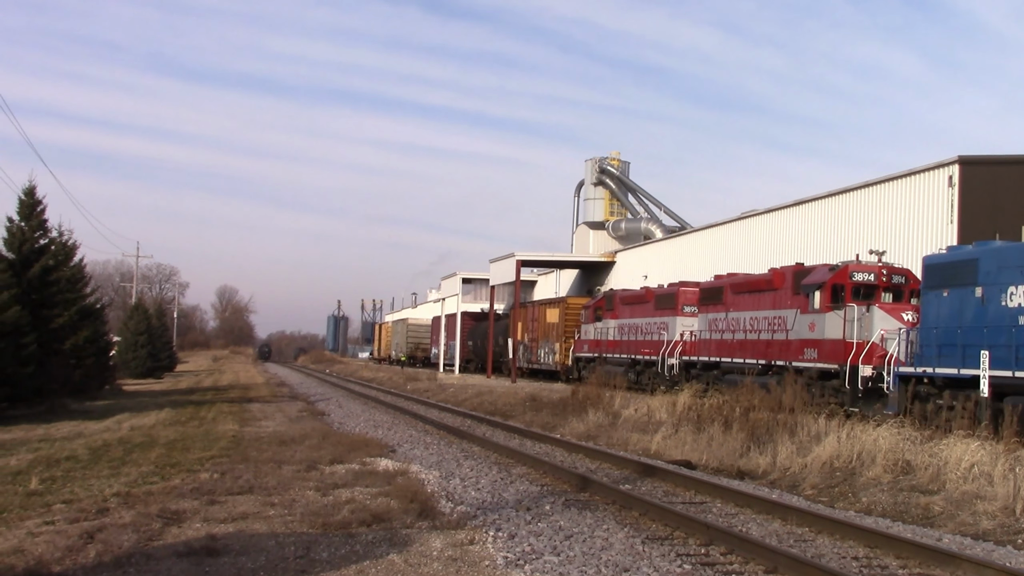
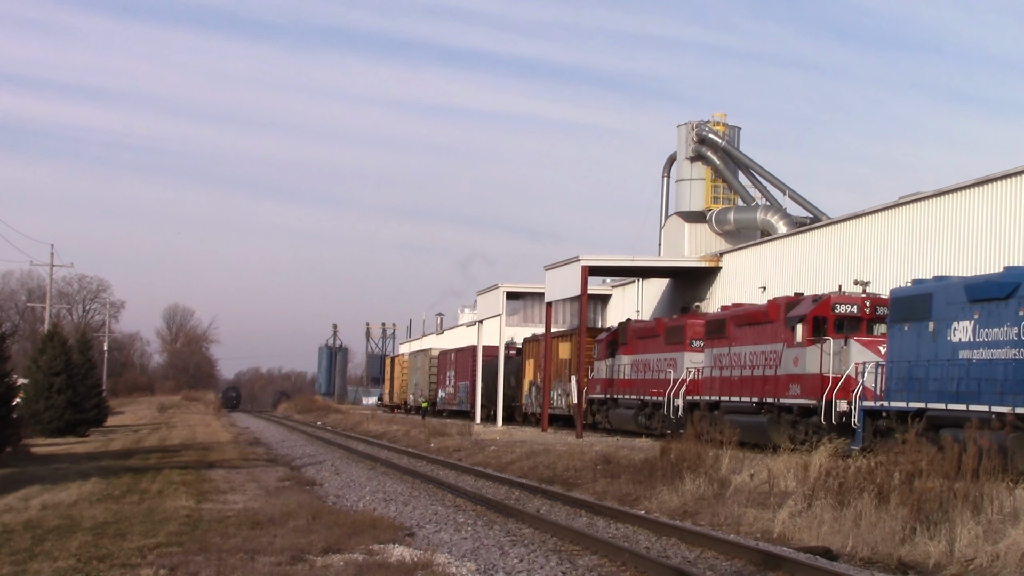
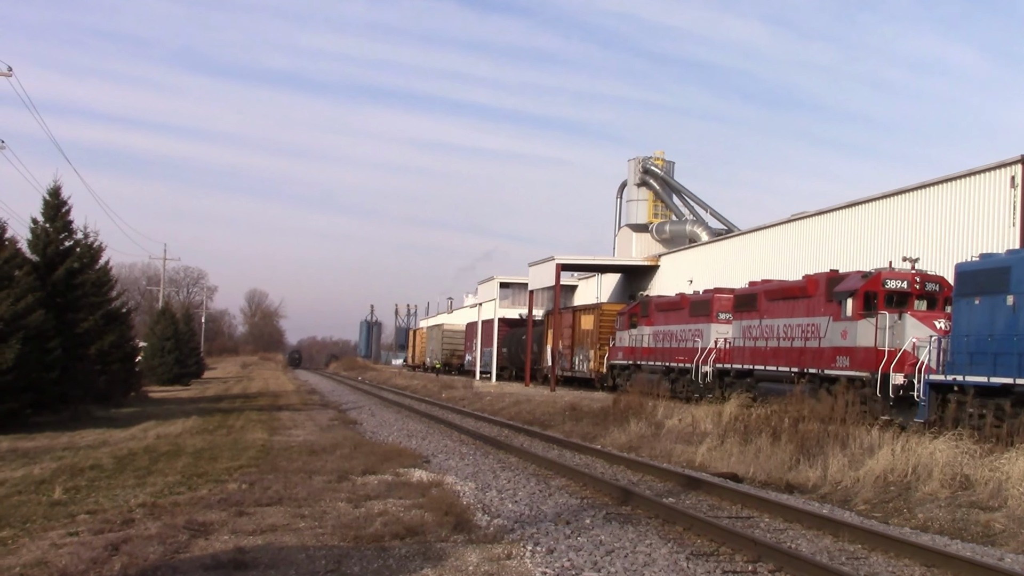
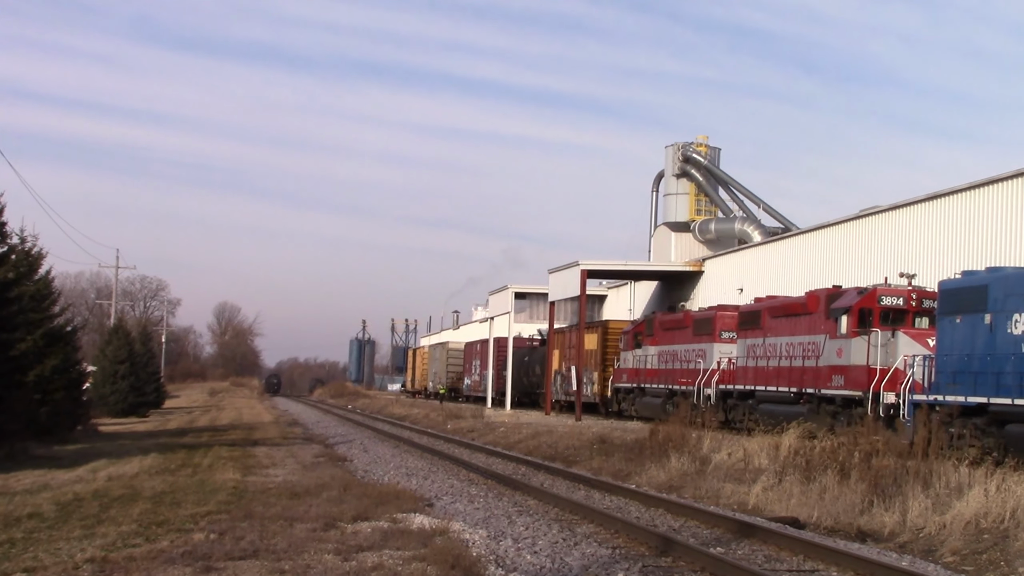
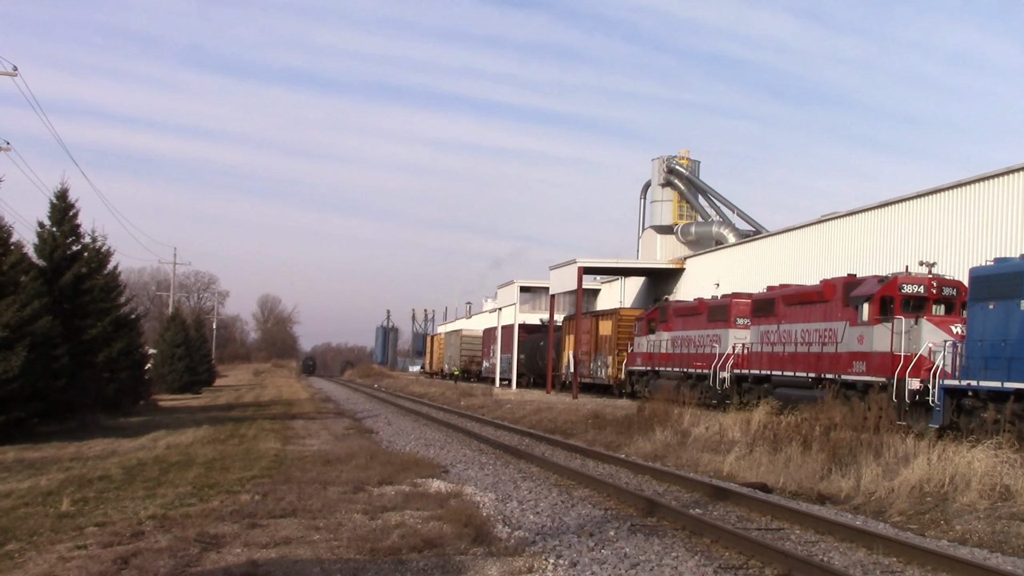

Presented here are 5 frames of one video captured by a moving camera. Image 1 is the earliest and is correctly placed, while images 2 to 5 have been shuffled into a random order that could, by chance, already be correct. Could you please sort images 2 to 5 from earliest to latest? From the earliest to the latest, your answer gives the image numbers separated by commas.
3, 5, 4, 2
